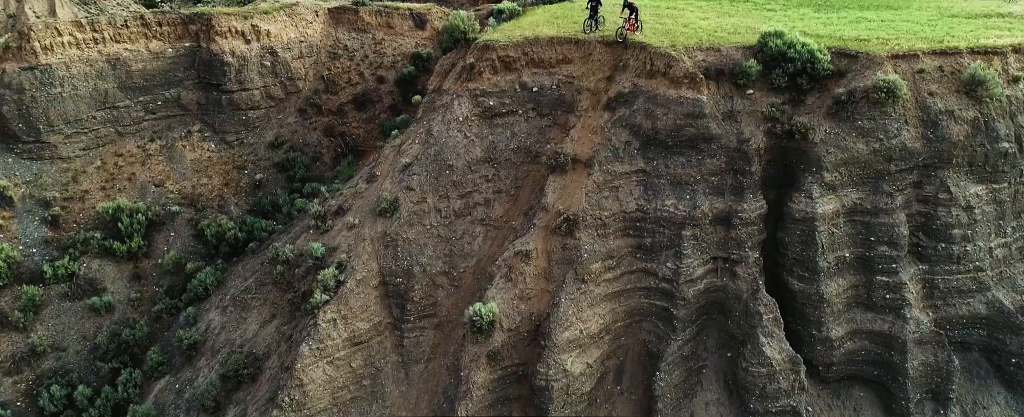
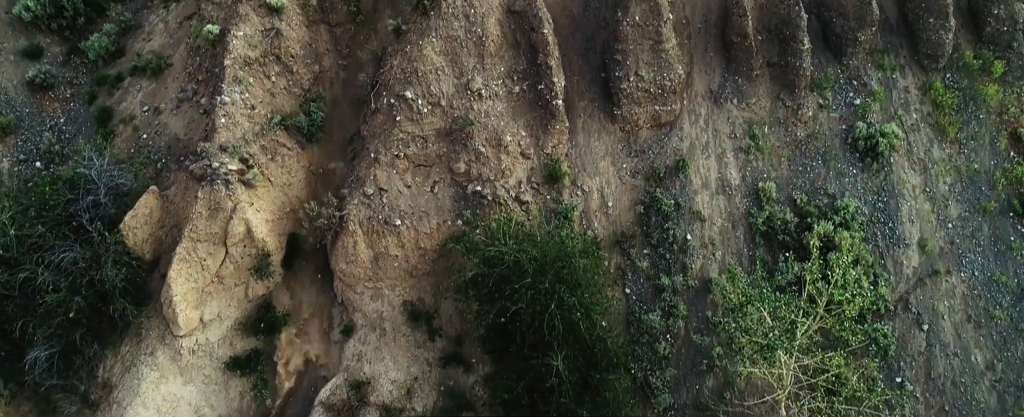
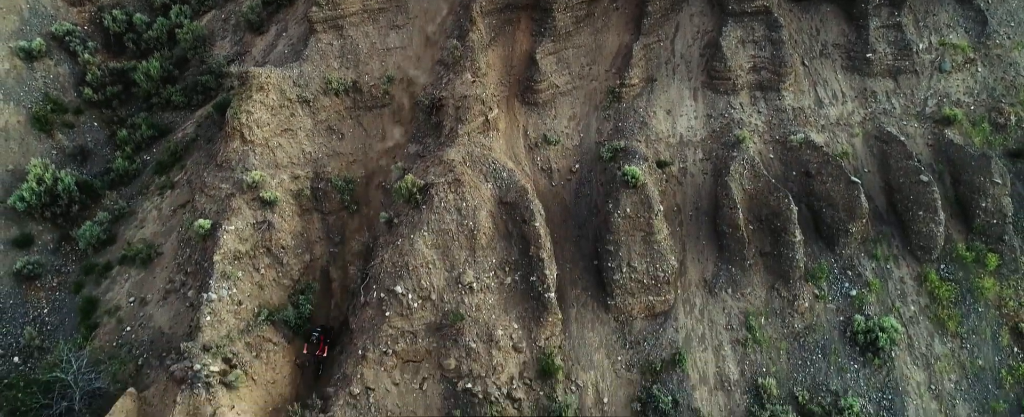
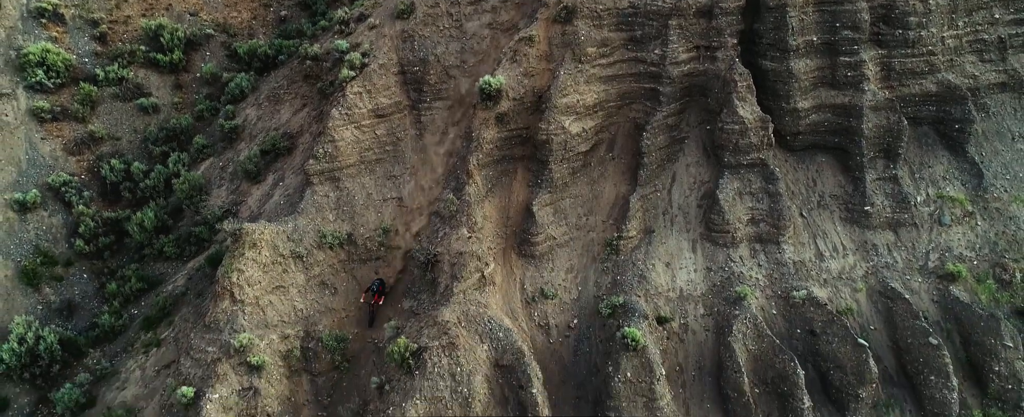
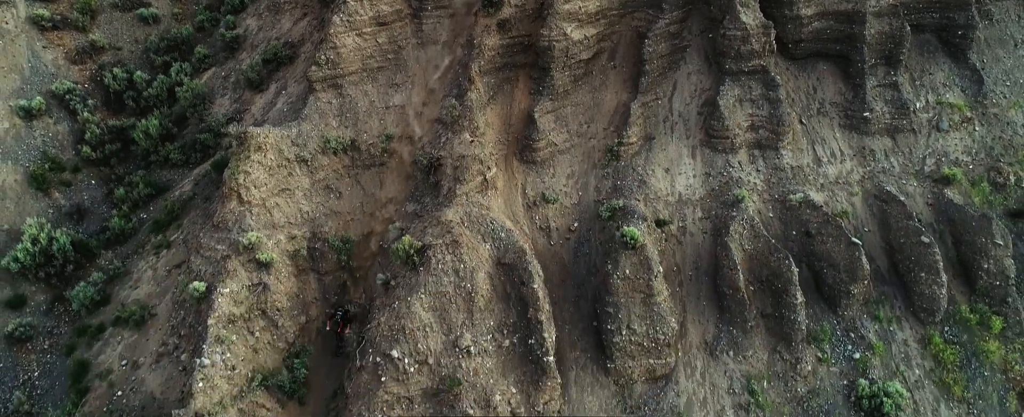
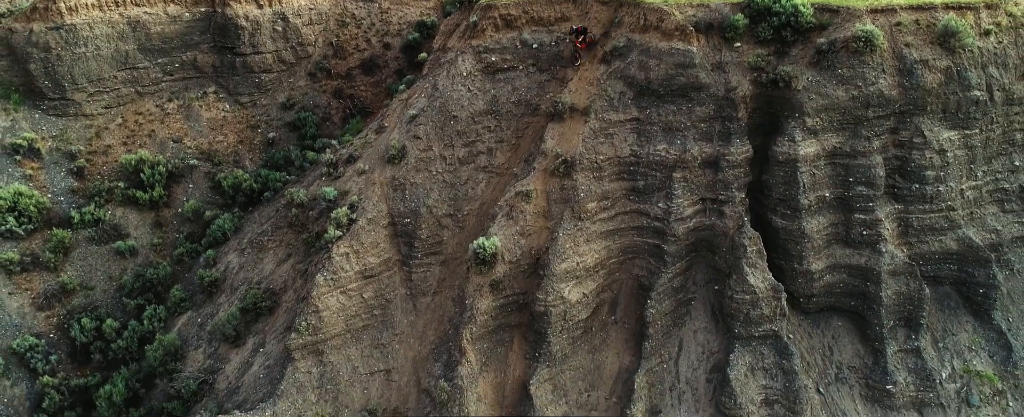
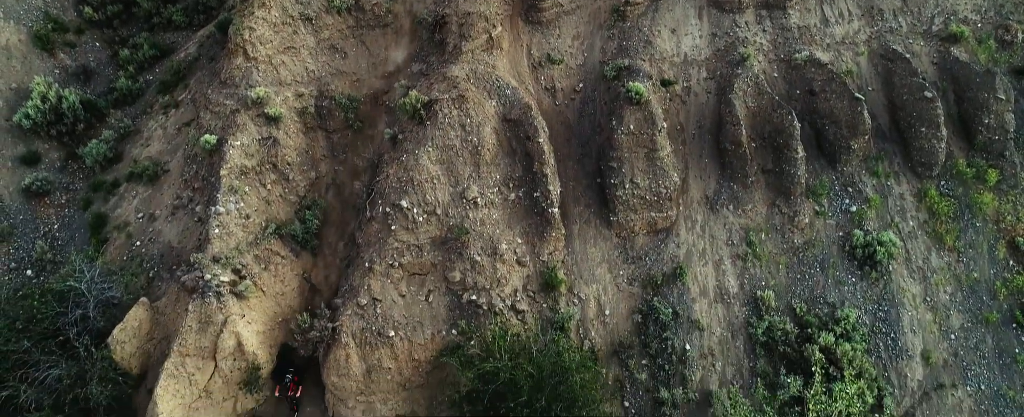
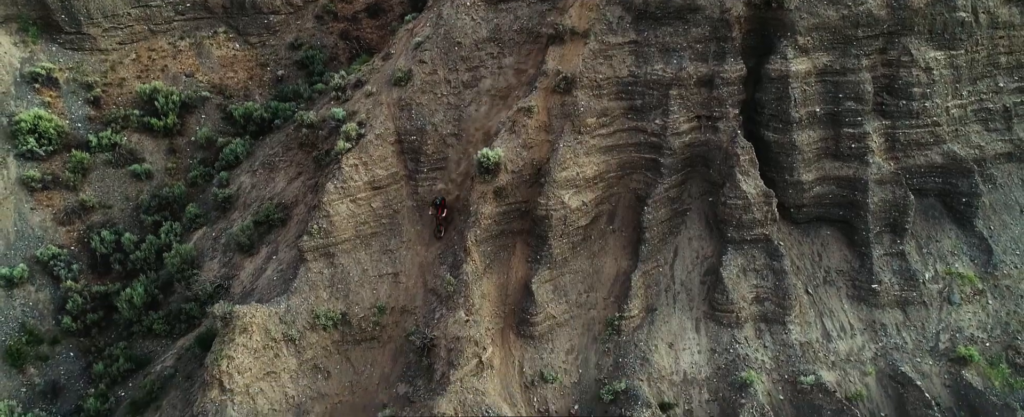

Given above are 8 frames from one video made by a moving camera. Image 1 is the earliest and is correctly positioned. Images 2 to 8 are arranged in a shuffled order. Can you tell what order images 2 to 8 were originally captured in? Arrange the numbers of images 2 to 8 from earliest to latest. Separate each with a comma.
6, 8, 4, 5, 3, 7, 2
